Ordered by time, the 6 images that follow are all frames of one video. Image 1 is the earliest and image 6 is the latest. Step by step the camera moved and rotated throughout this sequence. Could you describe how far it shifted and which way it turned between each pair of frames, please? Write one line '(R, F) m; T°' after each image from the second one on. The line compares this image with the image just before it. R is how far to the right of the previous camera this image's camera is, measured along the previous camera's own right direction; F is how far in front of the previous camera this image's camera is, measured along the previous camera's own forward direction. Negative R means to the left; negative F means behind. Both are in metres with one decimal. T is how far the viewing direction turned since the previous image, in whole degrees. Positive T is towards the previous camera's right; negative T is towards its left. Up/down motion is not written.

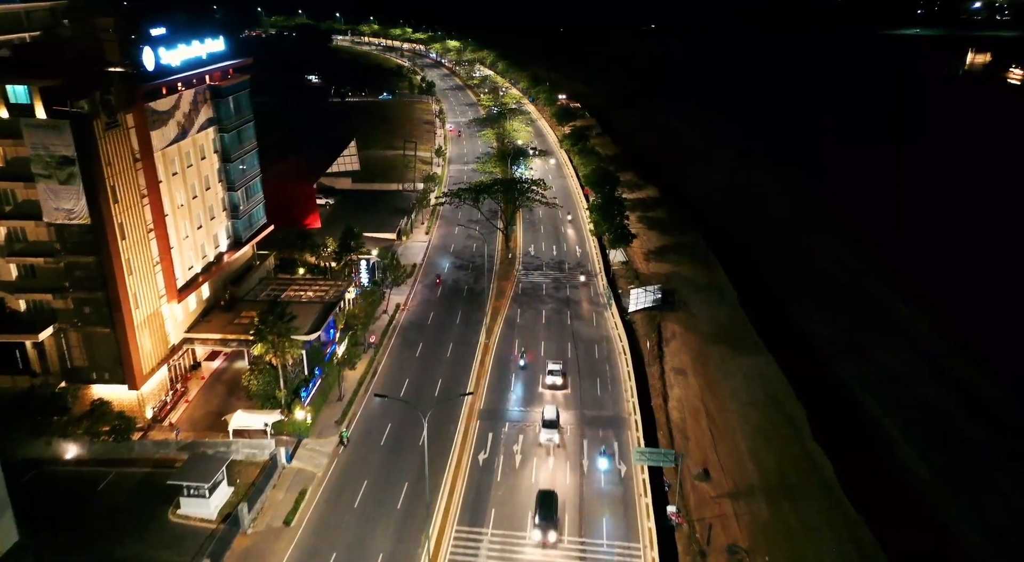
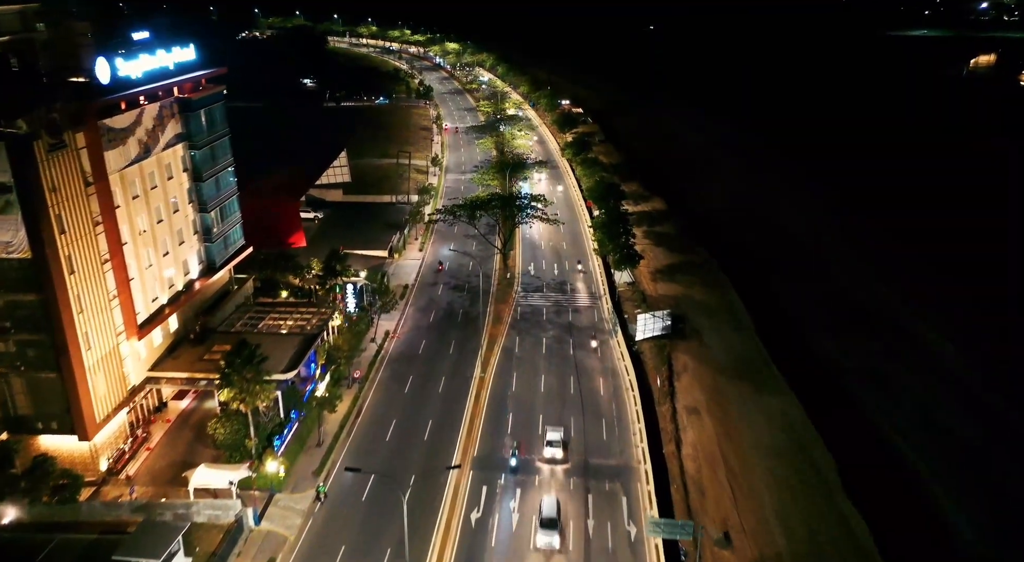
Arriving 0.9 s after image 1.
(+0.3, +4.4) m; 0°
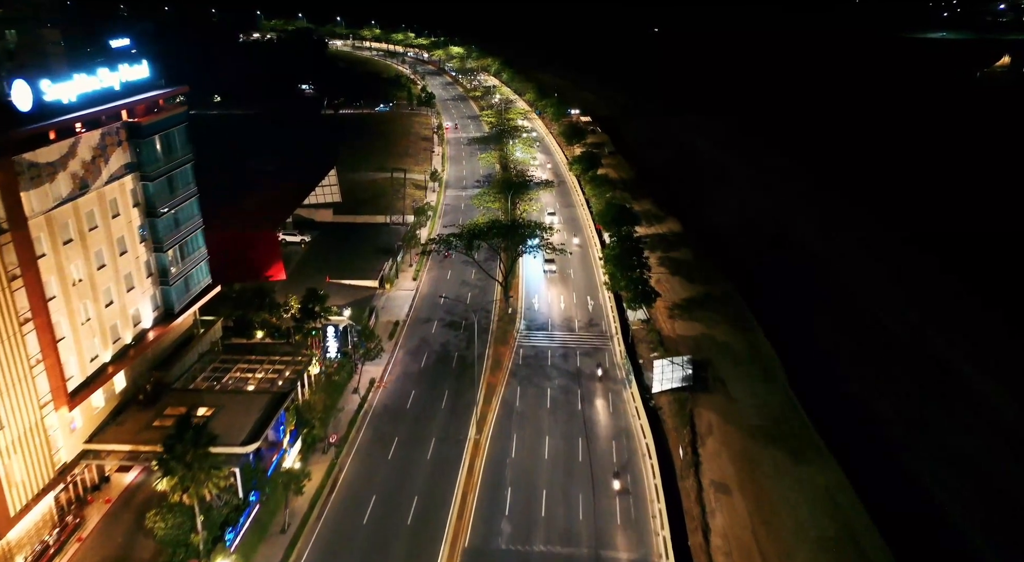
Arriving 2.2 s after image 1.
(+0.4, +6.3) m; -1°
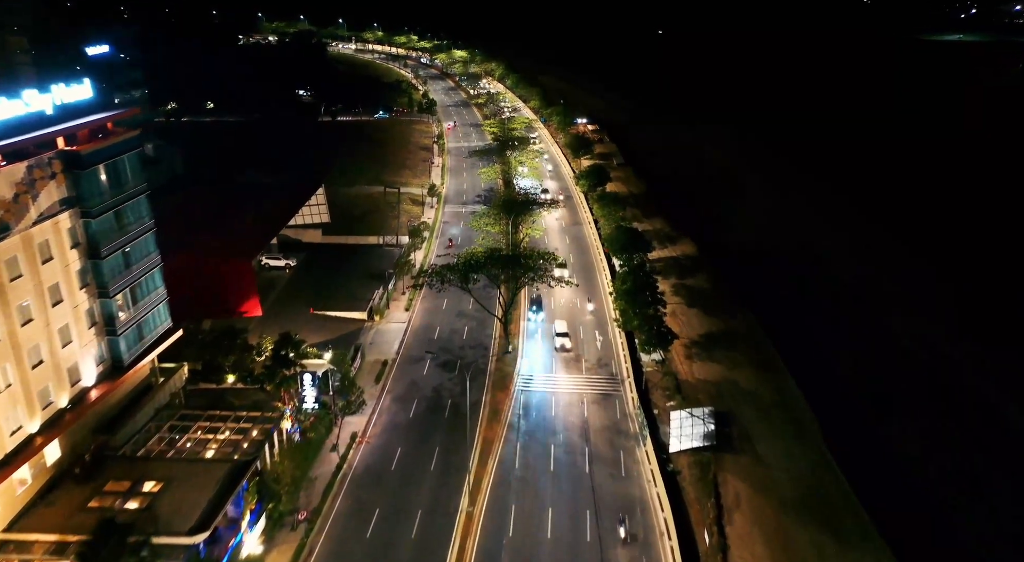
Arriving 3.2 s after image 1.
(+0.4, +5.7) m; 0°
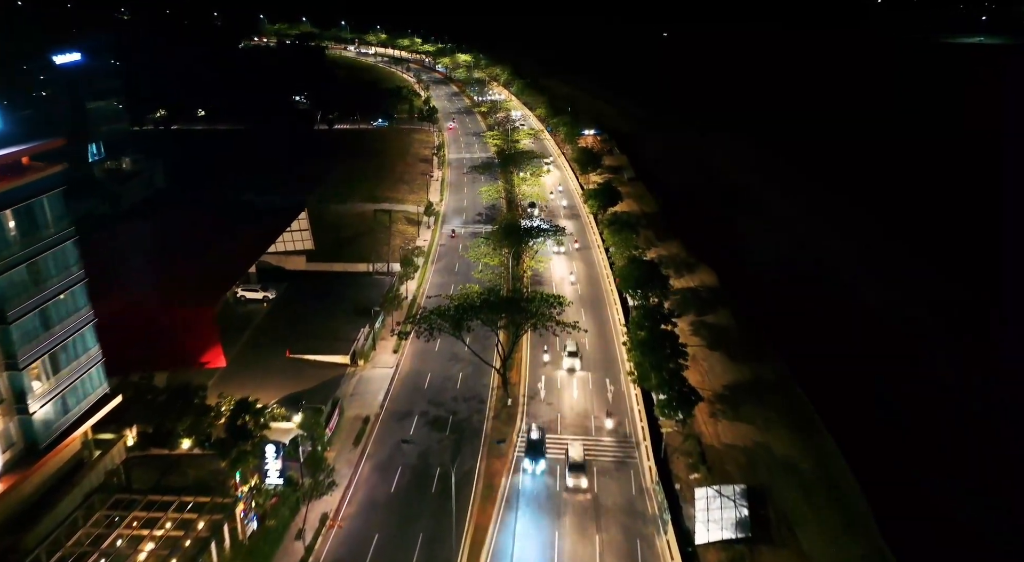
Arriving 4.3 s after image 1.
(+0.5, +6.6) m; -1°
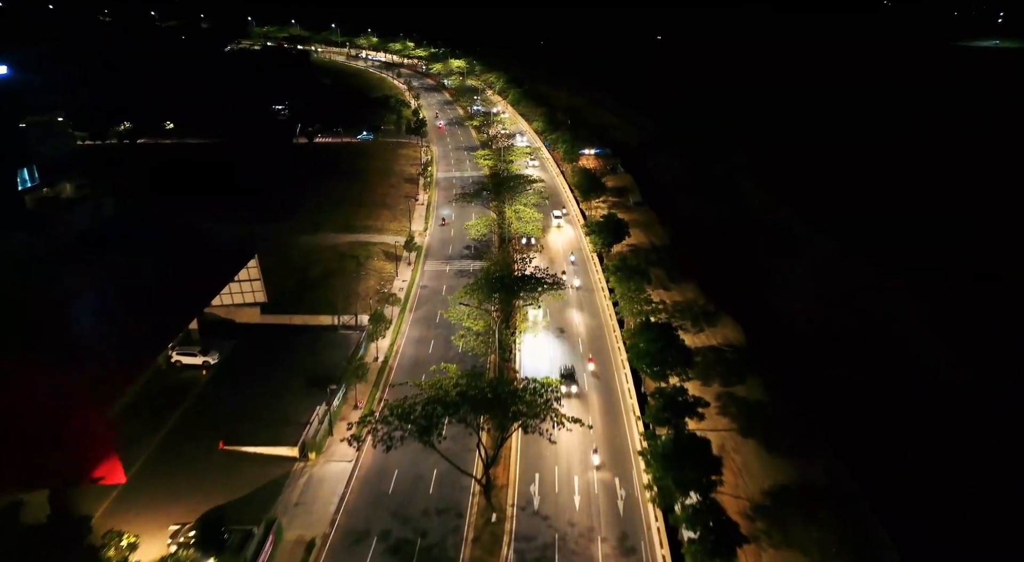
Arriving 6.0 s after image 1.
(+0.8, +10.2) m; 0°
